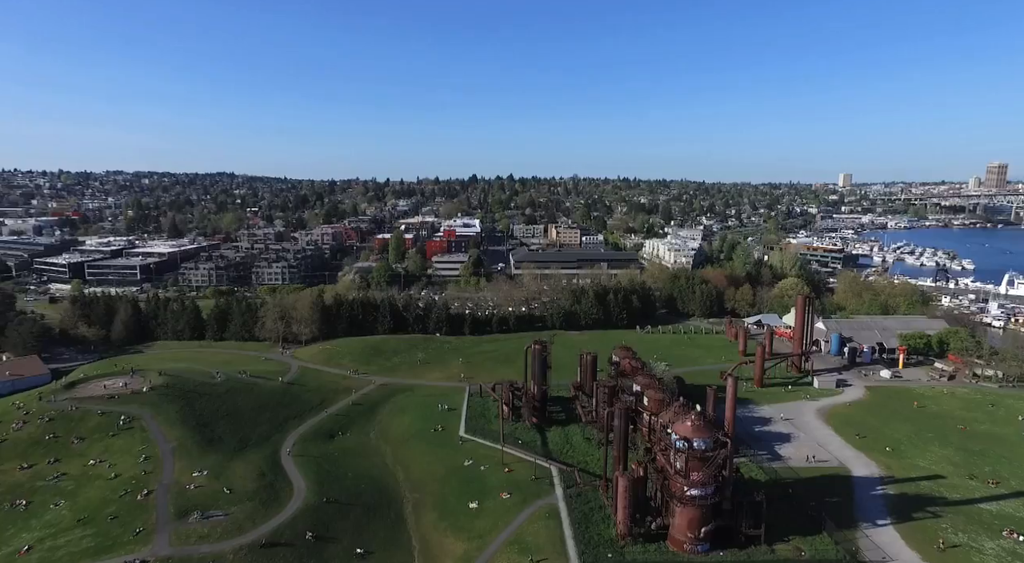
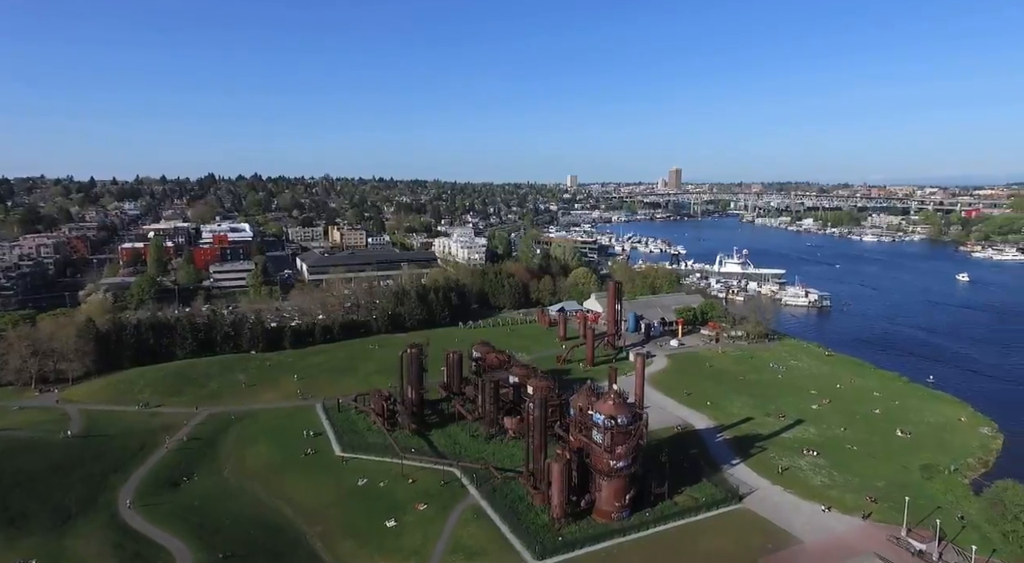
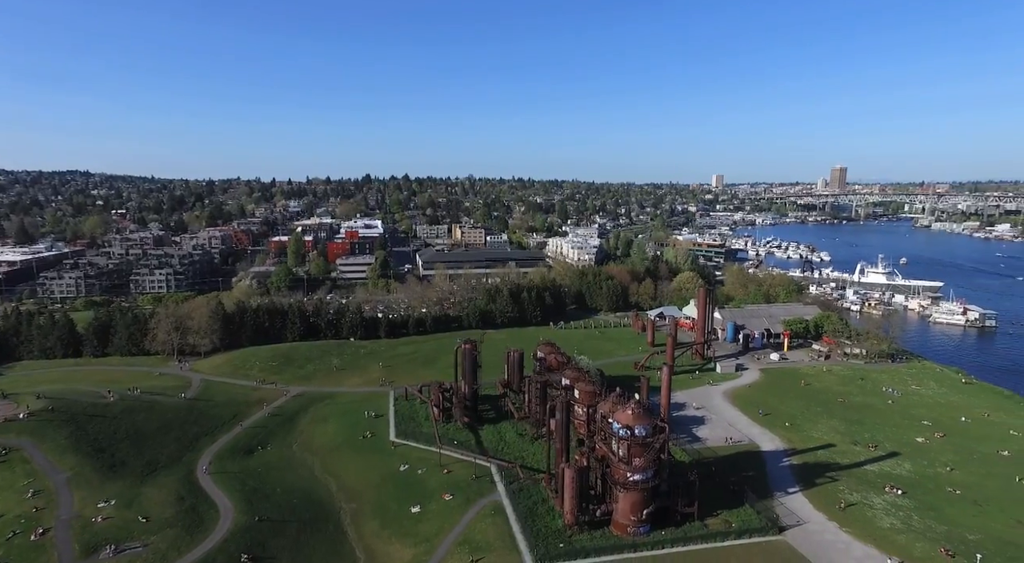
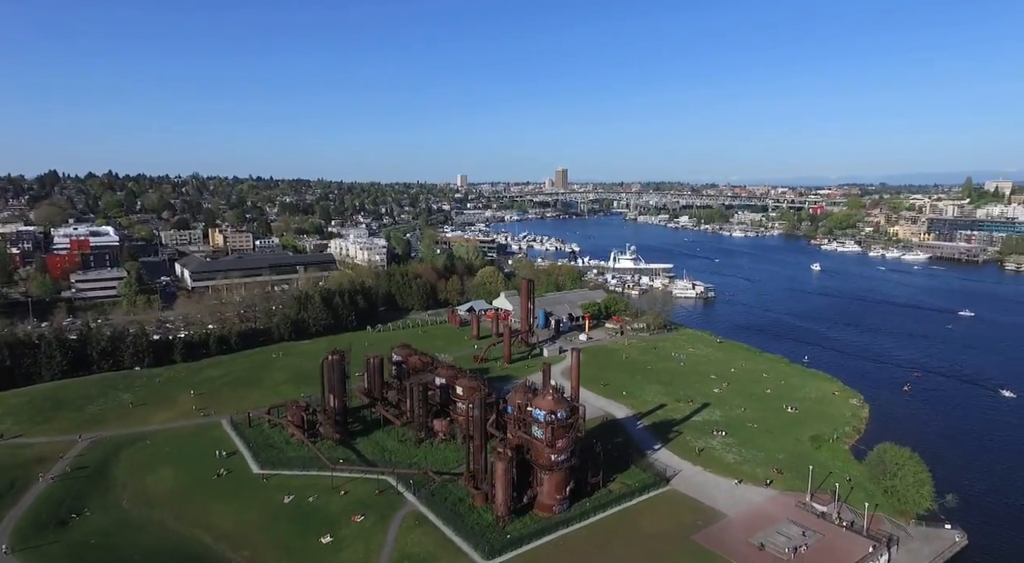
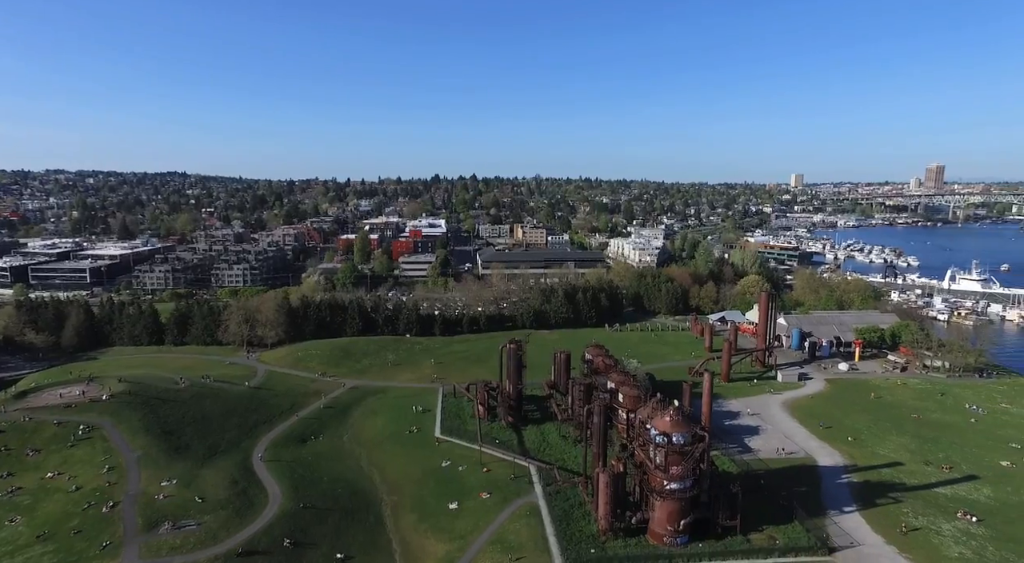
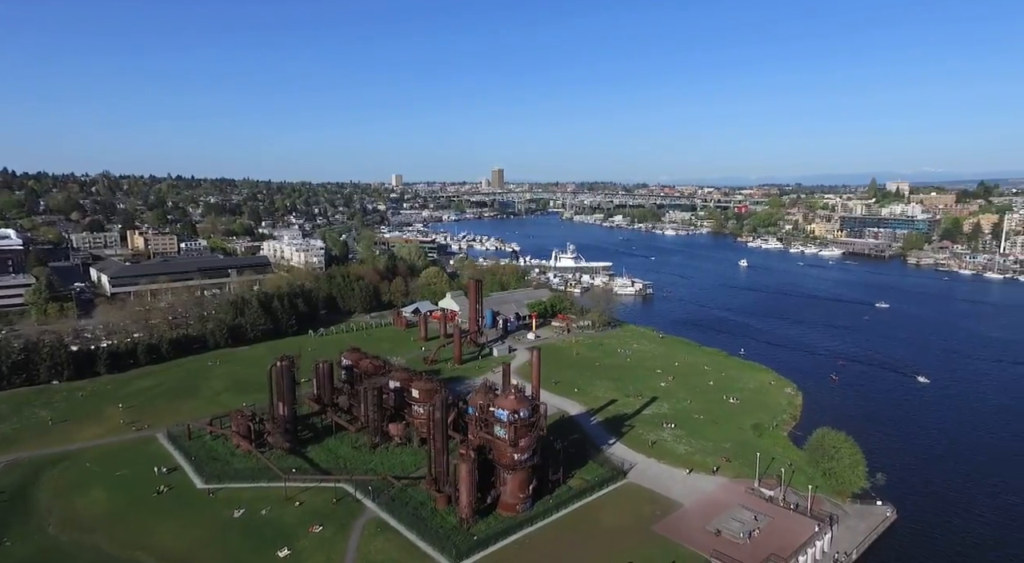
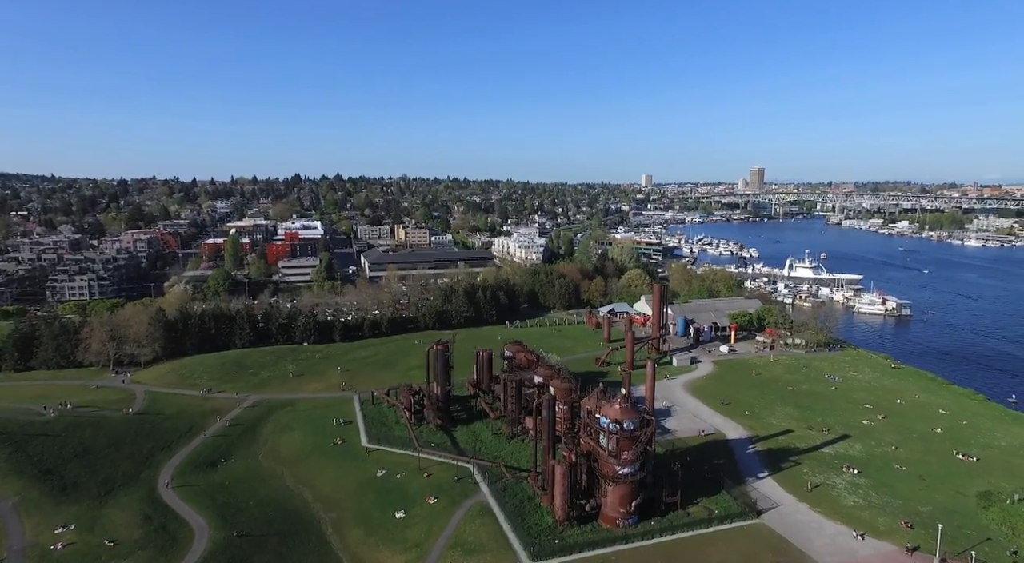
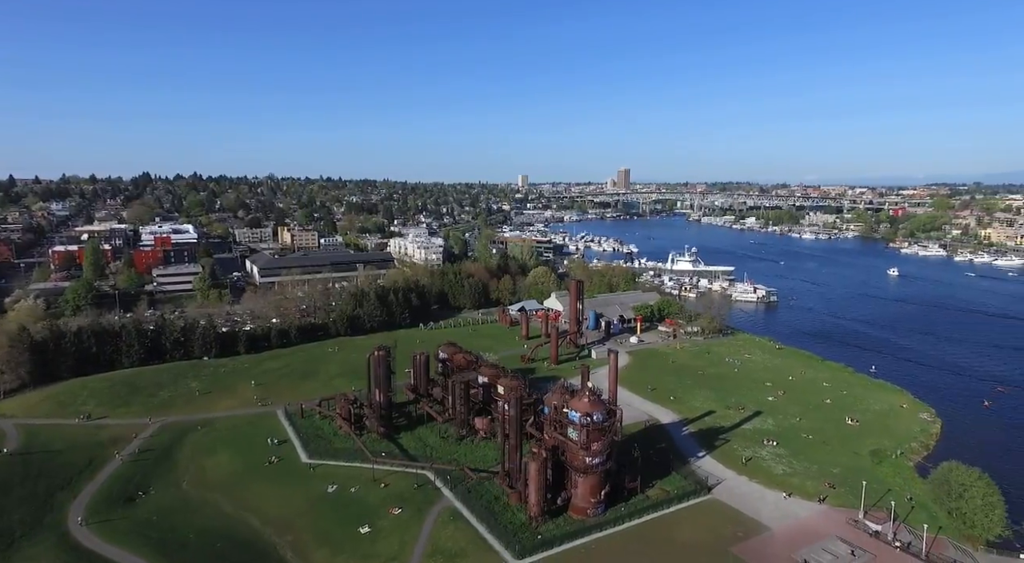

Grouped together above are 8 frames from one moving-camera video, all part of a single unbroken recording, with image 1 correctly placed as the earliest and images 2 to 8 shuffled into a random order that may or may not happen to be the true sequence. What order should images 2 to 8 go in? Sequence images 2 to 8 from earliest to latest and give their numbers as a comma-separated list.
5, 3, 7, 2, 8, 4, 6
